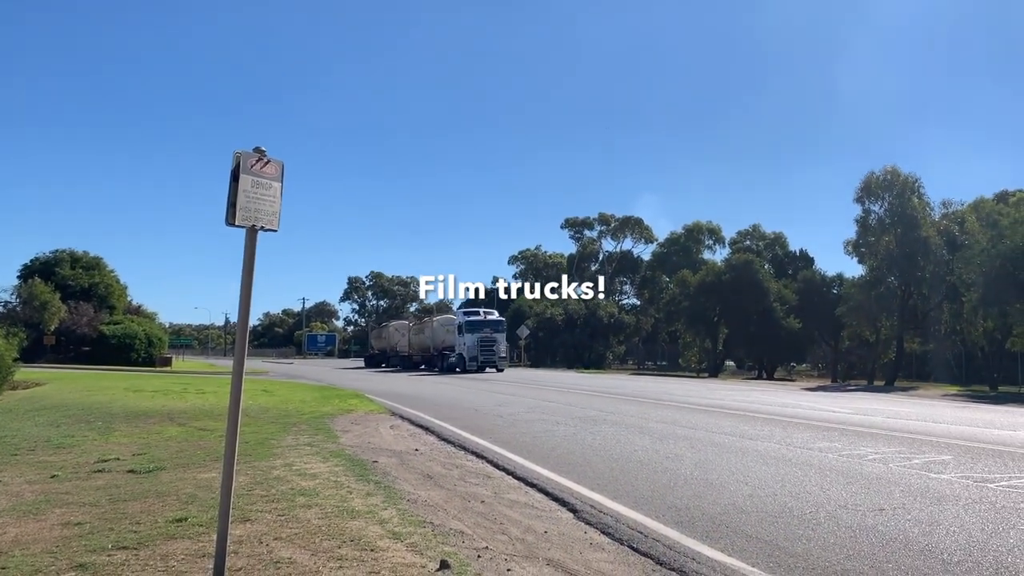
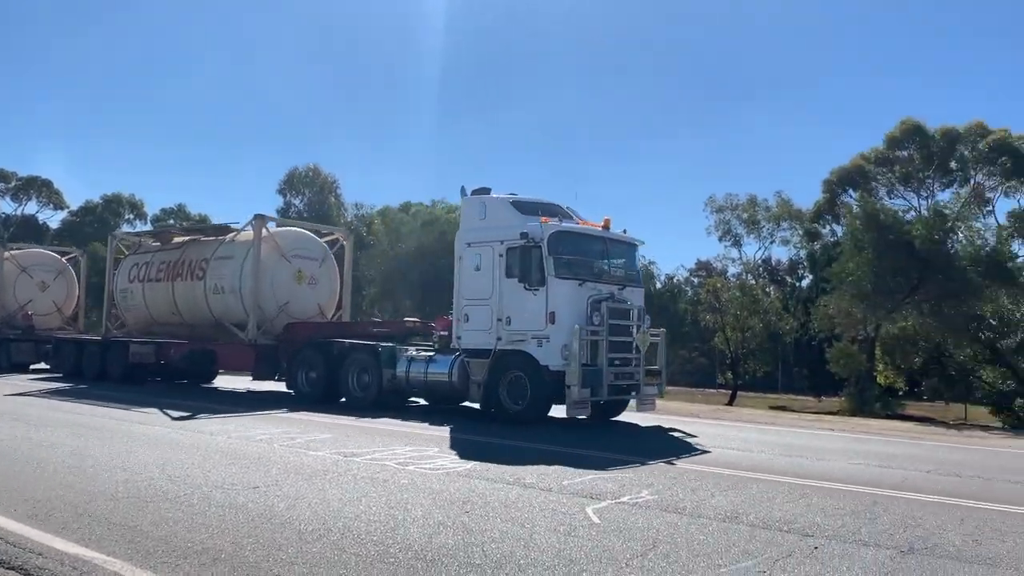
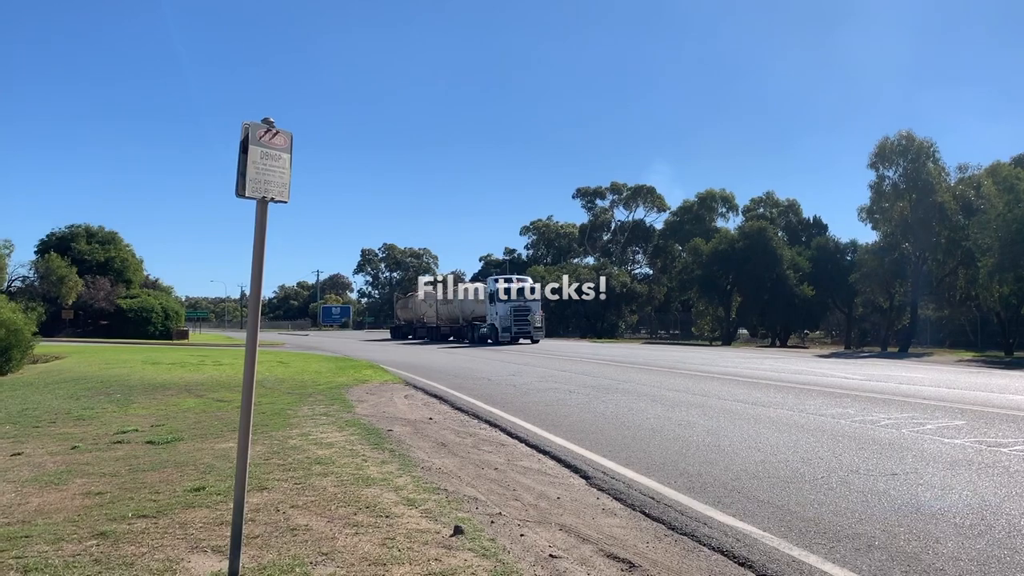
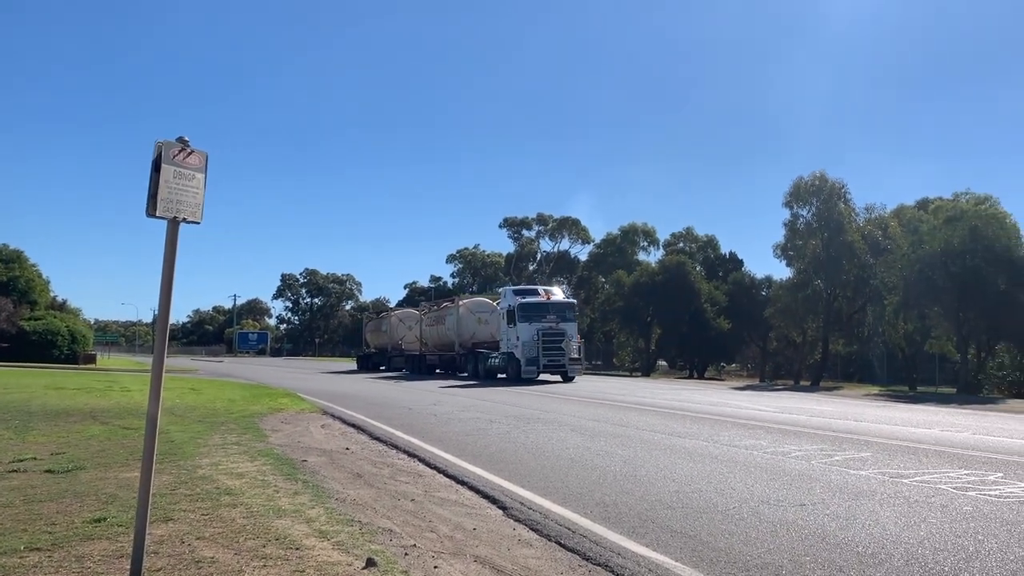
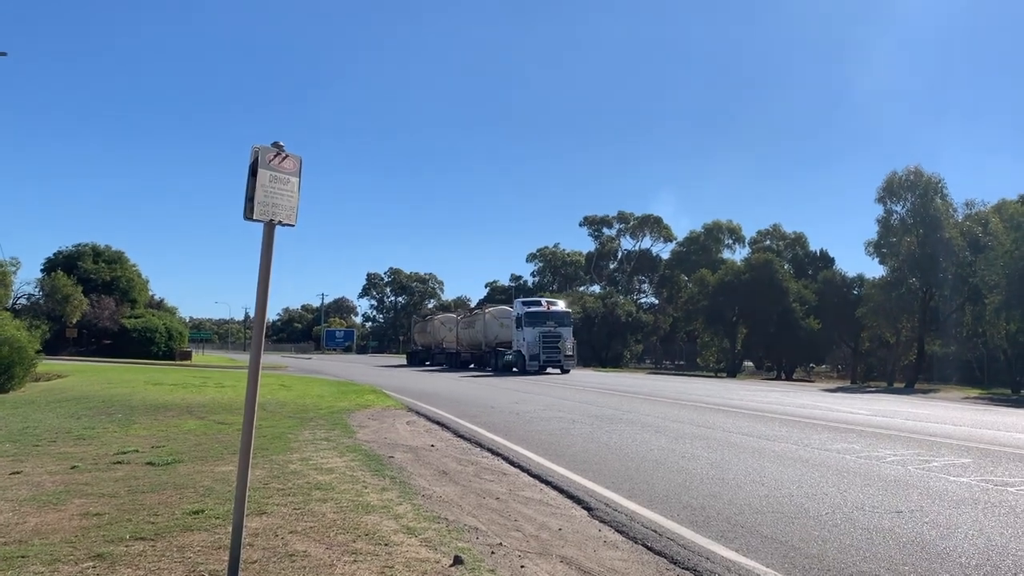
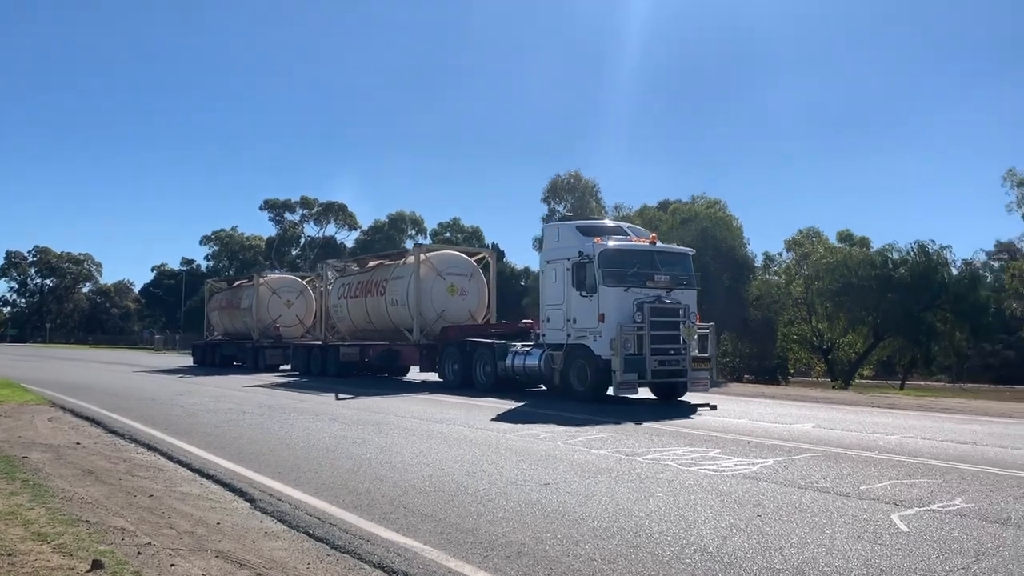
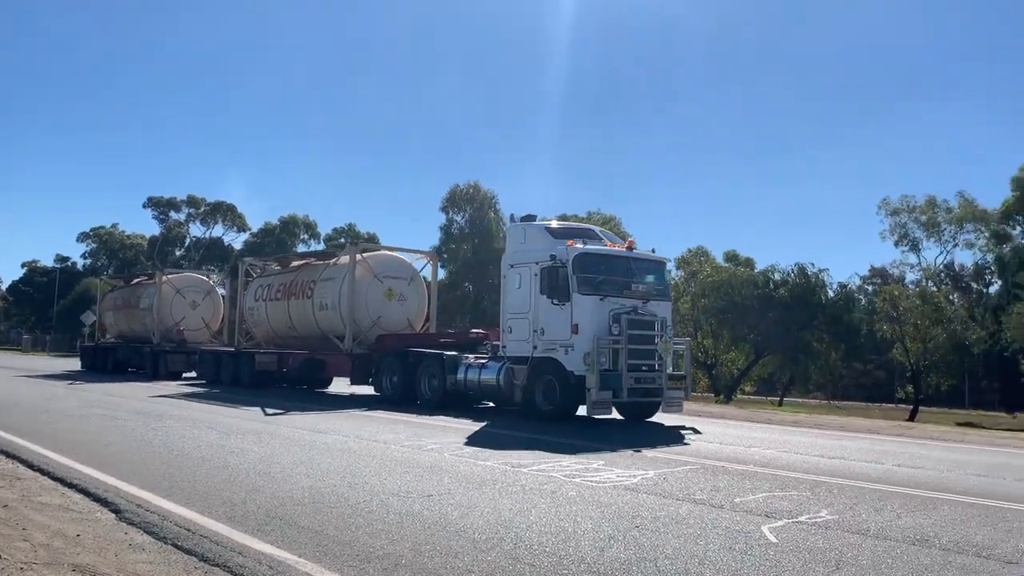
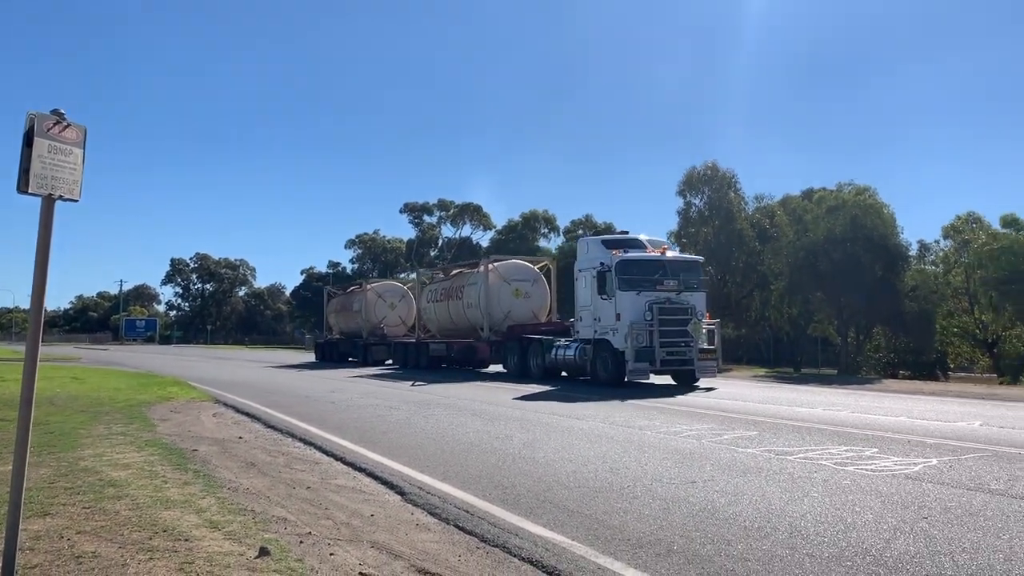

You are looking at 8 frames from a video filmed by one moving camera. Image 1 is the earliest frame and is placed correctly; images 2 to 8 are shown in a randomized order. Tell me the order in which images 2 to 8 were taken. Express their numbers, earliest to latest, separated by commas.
3, 5, 4, 8, 6, 7, 2
